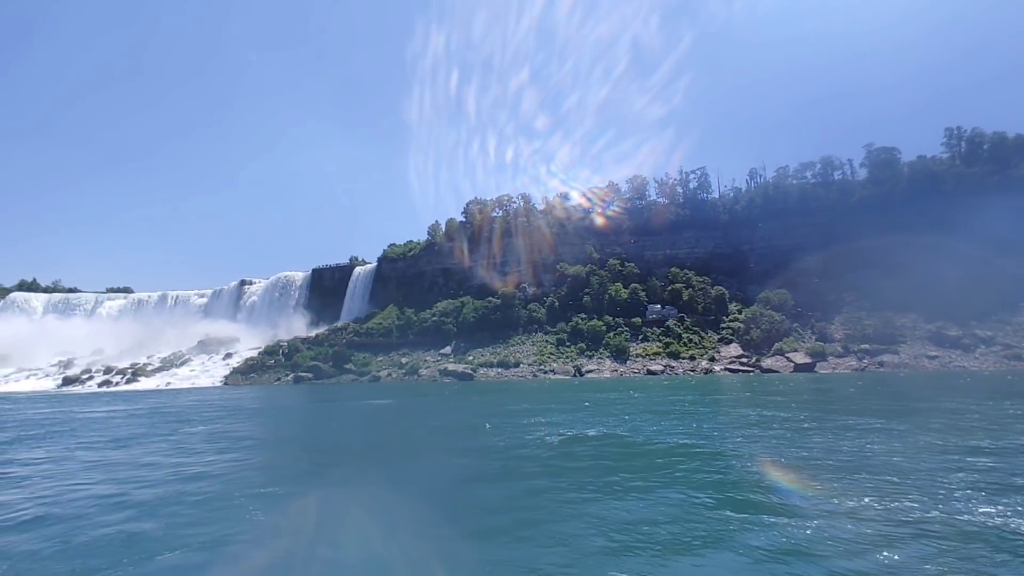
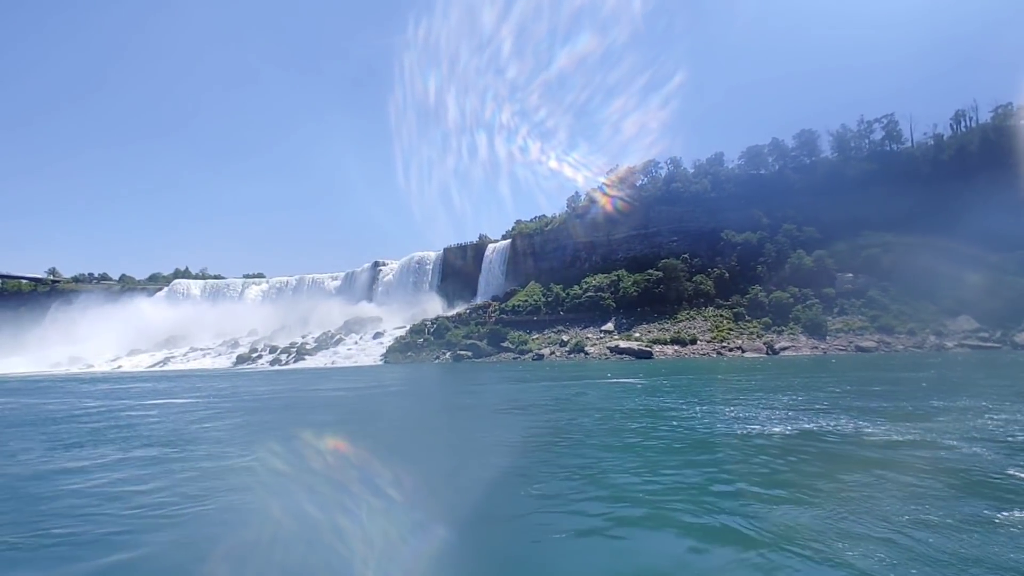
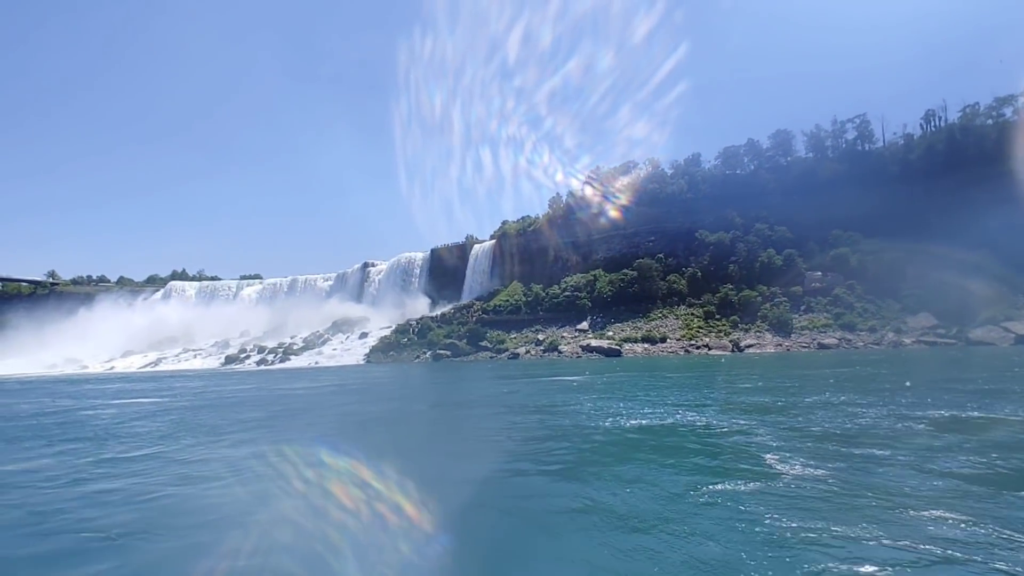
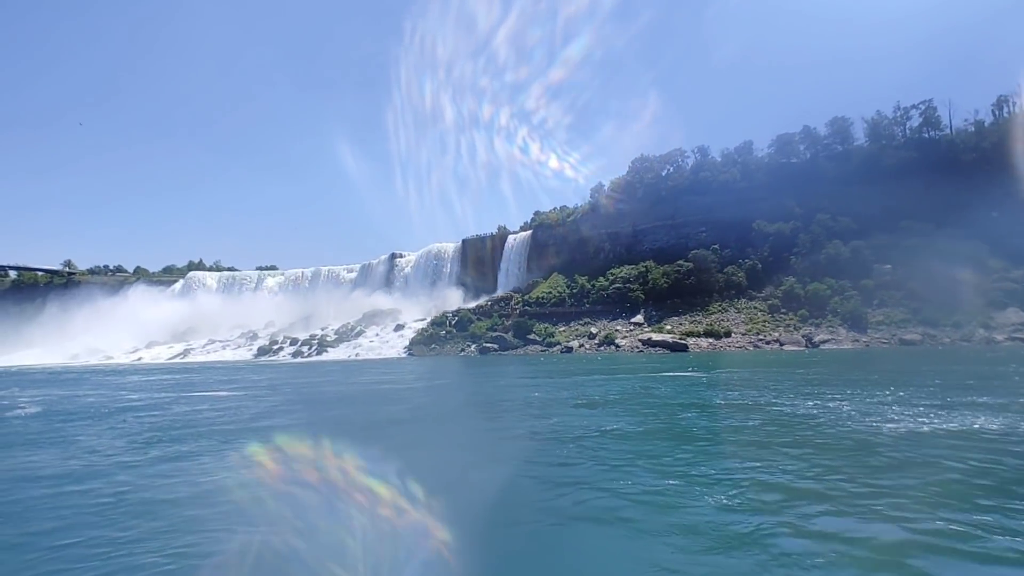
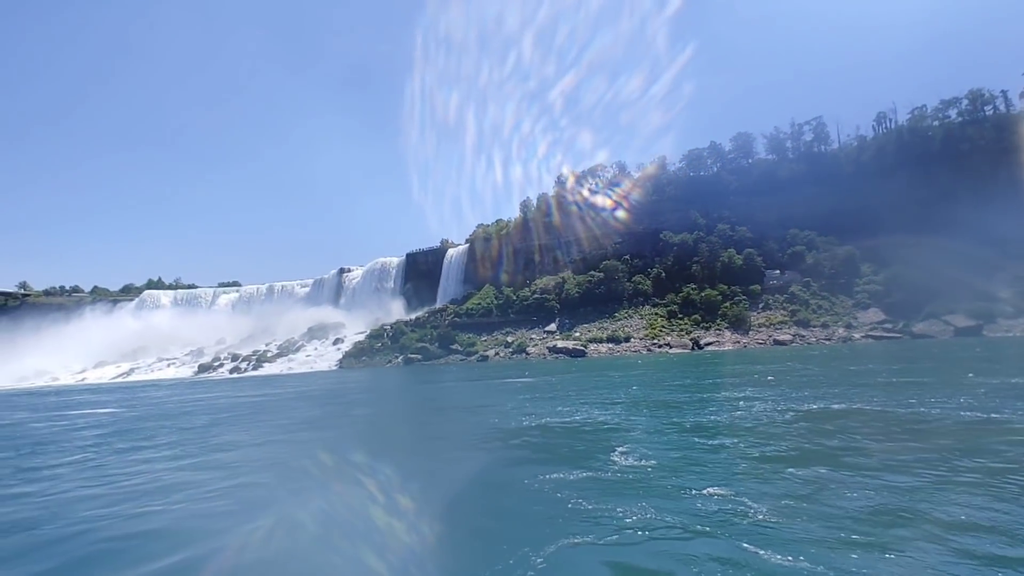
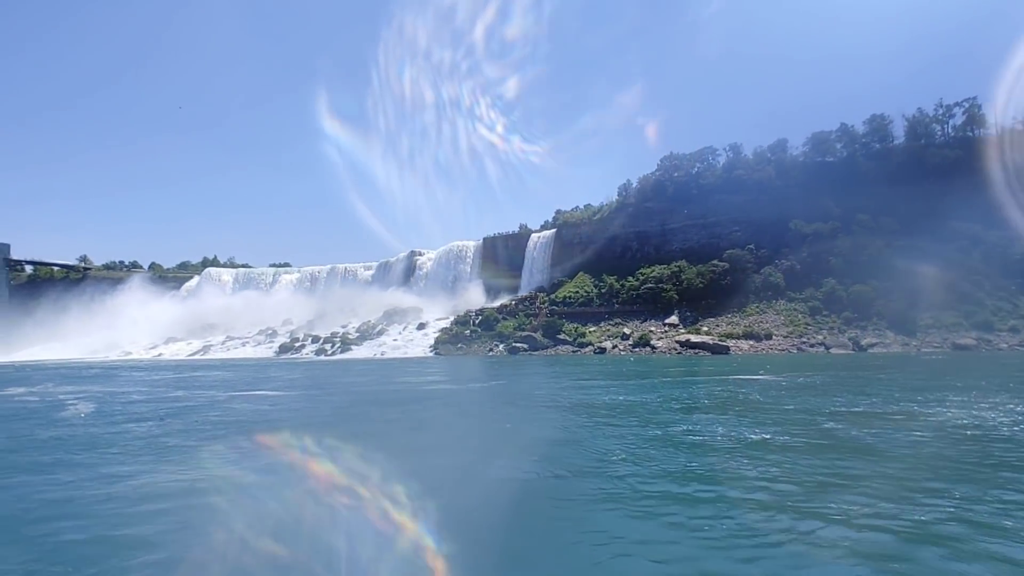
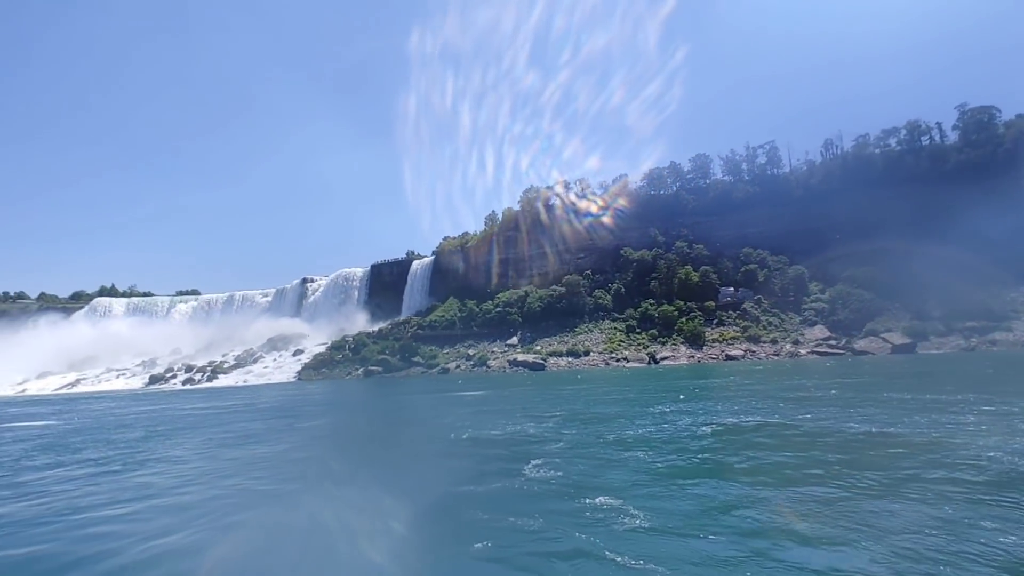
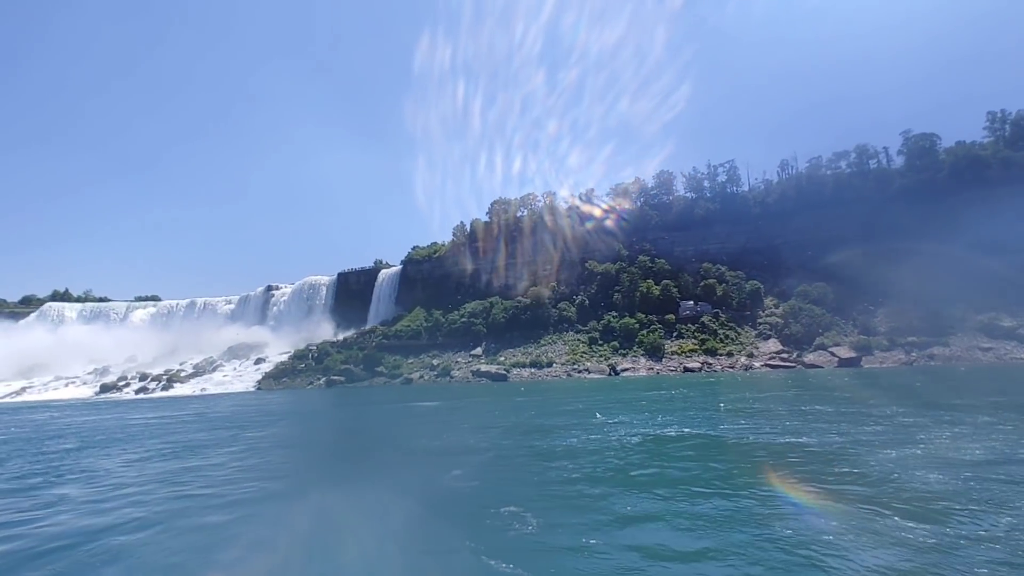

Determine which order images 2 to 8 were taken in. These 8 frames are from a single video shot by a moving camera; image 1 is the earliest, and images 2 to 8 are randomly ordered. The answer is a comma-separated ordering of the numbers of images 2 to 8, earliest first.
8, 7, 5, 3, 2, 4, 6
